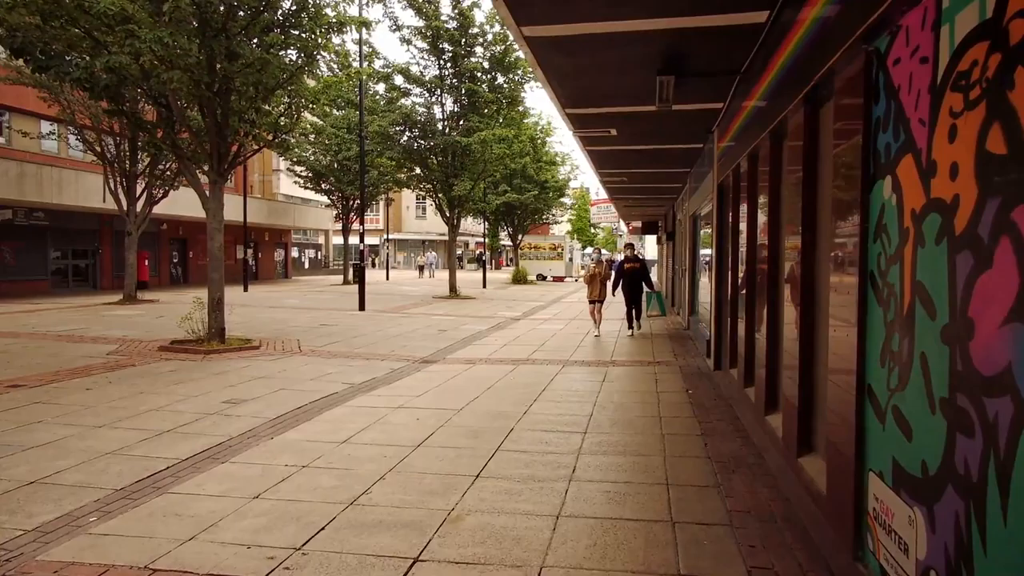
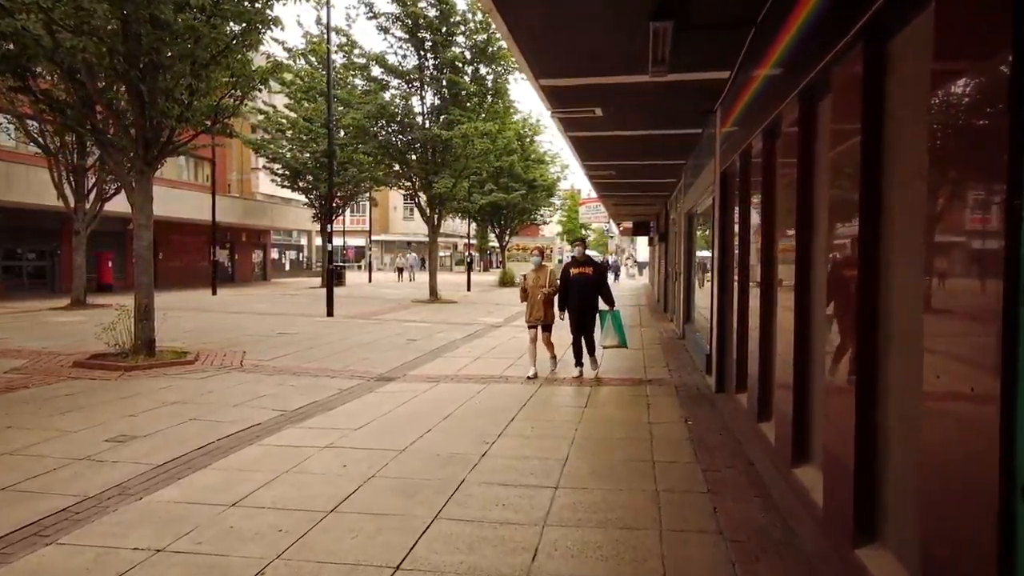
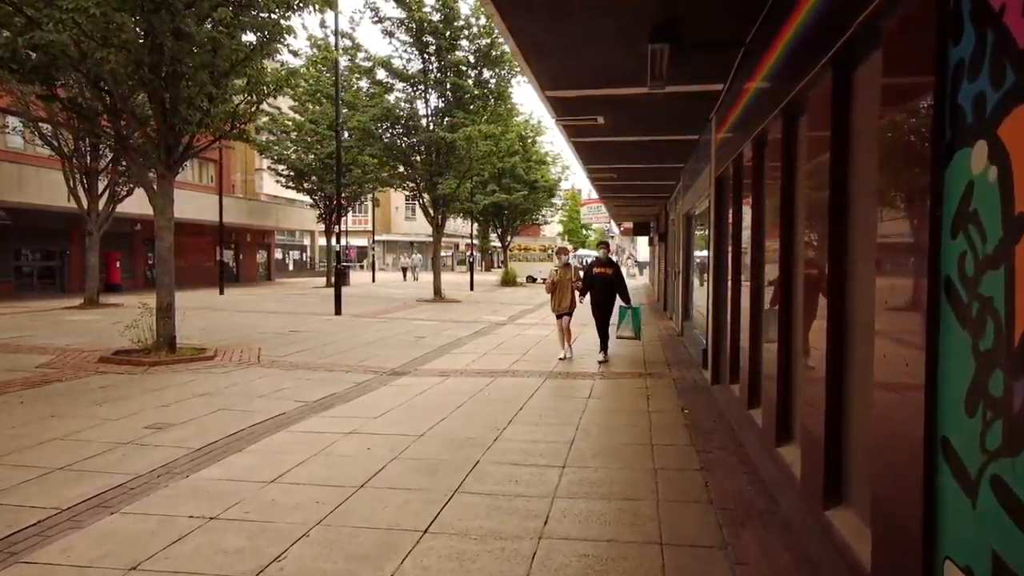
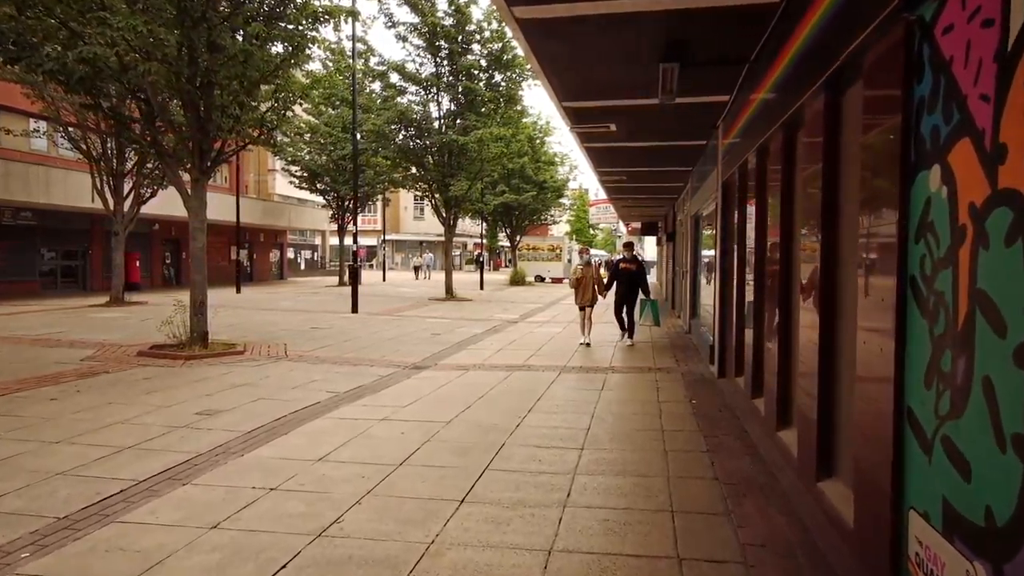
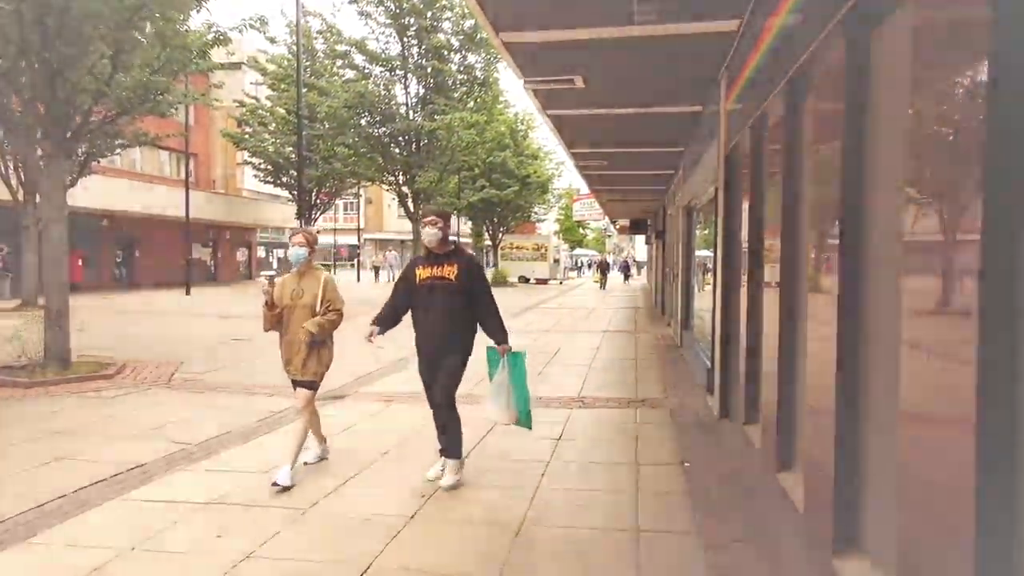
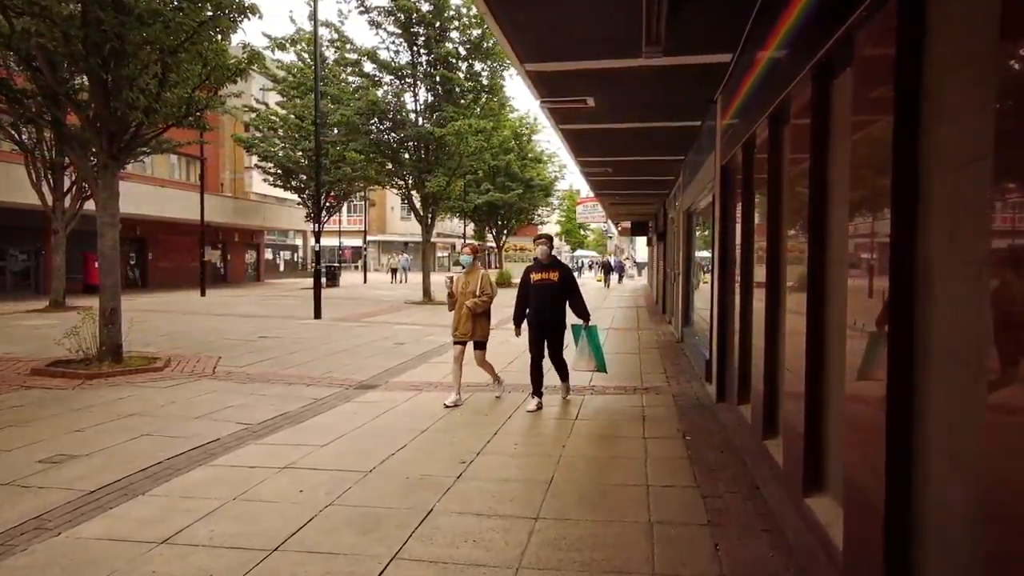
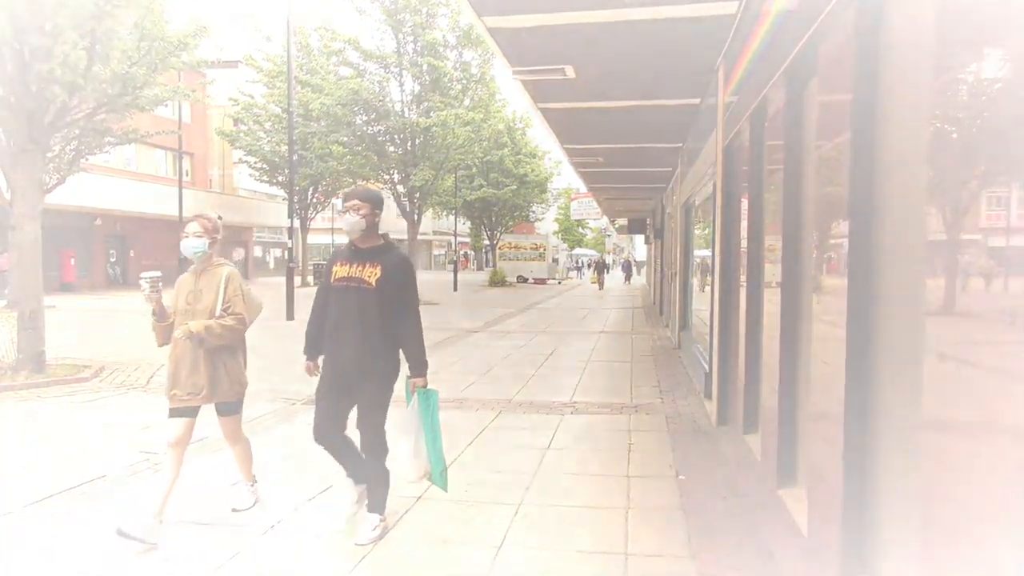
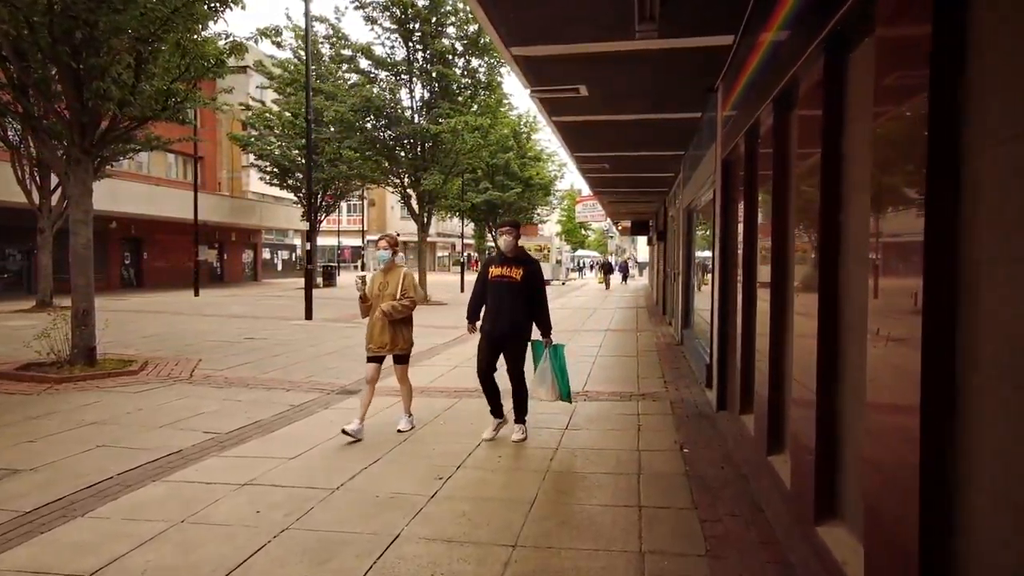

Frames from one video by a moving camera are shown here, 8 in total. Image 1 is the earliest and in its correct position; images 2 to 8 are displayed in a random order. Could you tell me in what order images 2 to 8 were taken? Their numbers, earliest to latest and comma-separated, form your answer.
4, 3, 2, 6, 8, 5, 7
